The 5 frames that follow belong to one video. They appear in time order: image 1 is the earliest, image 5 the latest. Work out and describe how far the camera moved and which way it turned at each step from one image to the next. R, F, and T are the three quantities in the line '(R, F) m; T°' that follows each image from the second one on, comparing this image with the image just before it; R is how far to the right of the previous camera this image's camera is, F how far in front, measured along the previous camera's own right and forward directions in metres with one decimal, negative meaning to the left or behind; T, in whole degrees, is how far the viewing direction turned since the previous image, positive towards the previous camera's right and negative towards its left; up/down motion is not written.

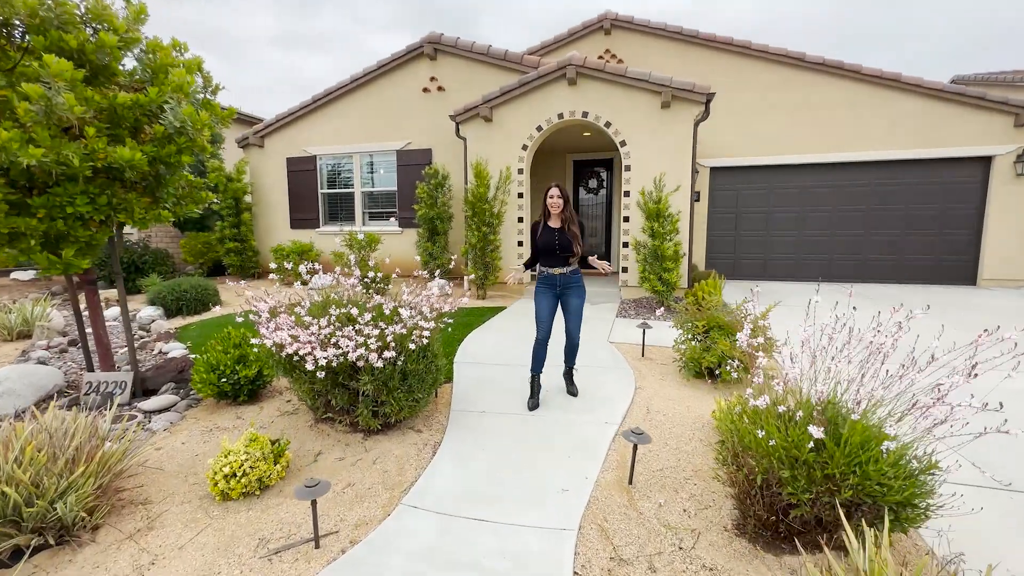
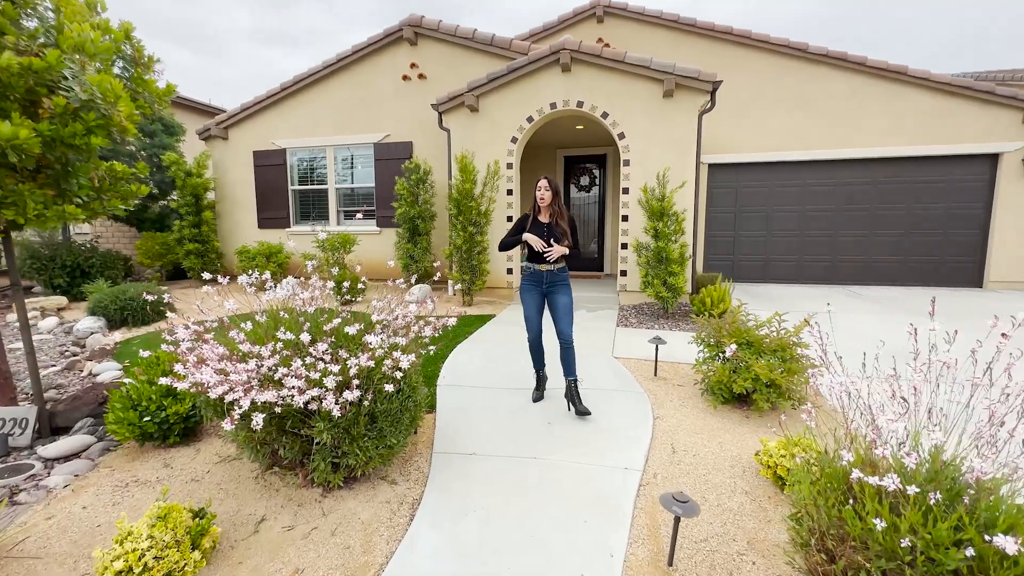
(-0.1, +0.7) m; +2°
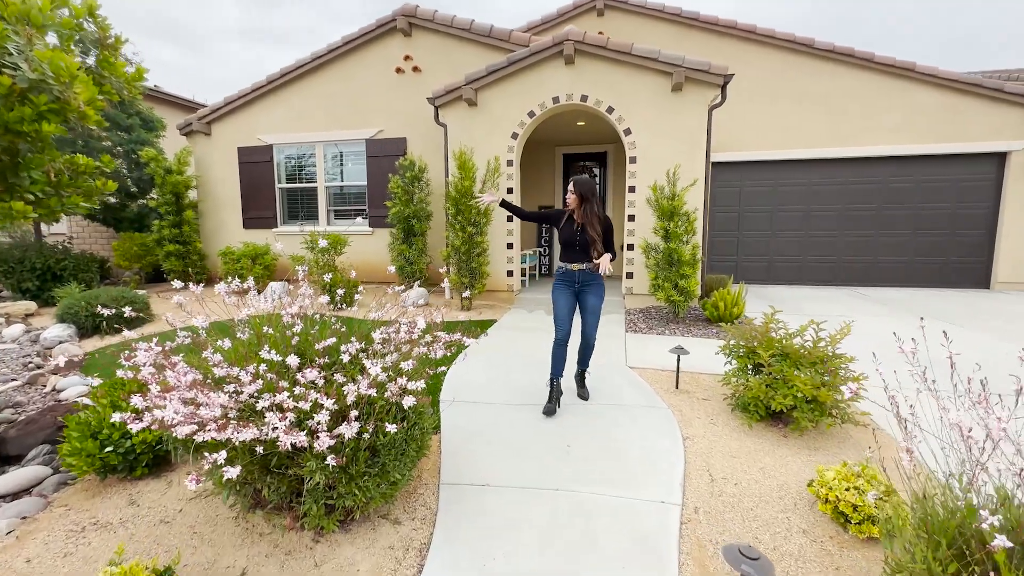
(-0.2, +0.4) m; +1°
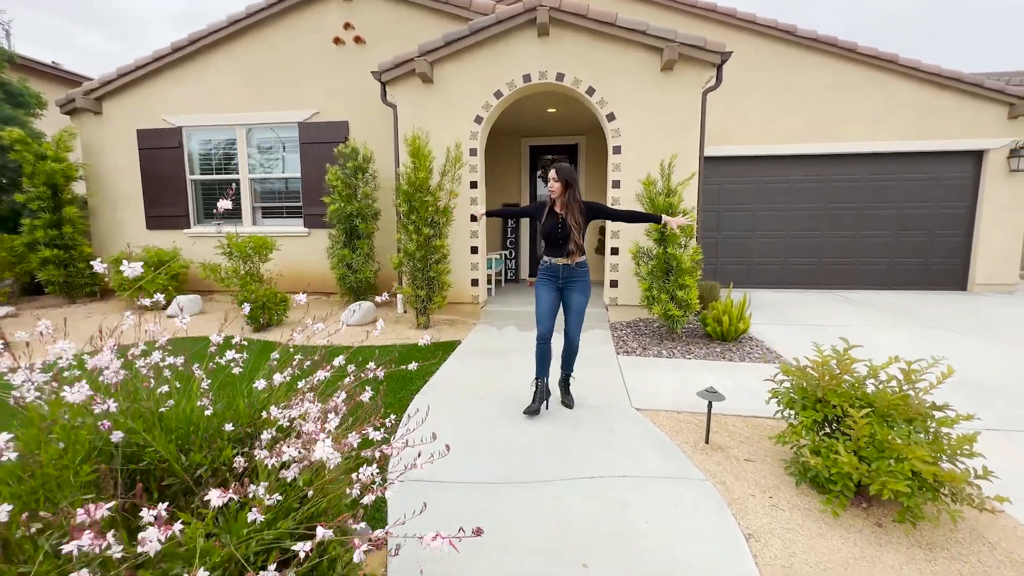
(-0.1, +1.1) m; +6°
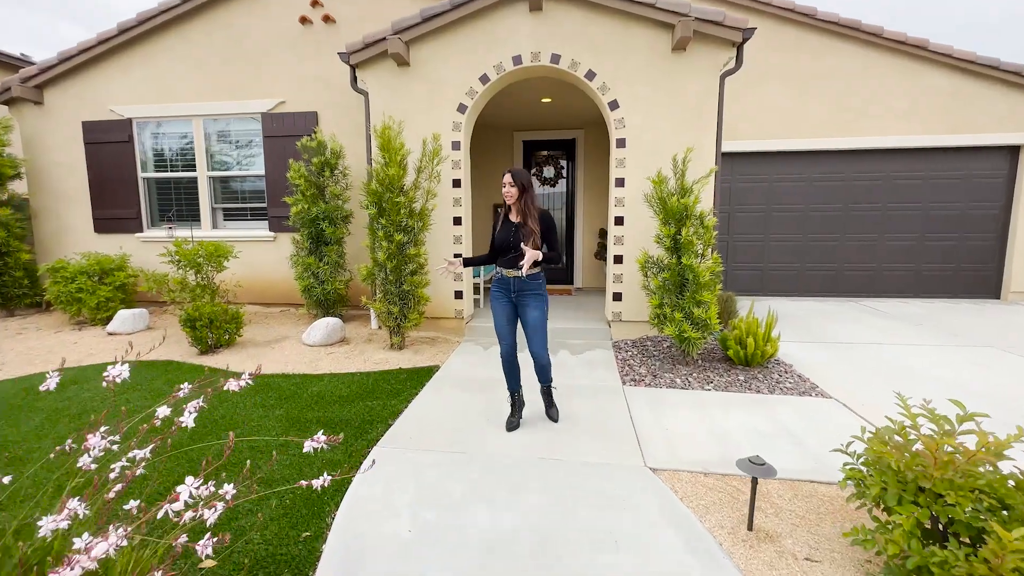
(+0.1, +0.8) m; 0°
